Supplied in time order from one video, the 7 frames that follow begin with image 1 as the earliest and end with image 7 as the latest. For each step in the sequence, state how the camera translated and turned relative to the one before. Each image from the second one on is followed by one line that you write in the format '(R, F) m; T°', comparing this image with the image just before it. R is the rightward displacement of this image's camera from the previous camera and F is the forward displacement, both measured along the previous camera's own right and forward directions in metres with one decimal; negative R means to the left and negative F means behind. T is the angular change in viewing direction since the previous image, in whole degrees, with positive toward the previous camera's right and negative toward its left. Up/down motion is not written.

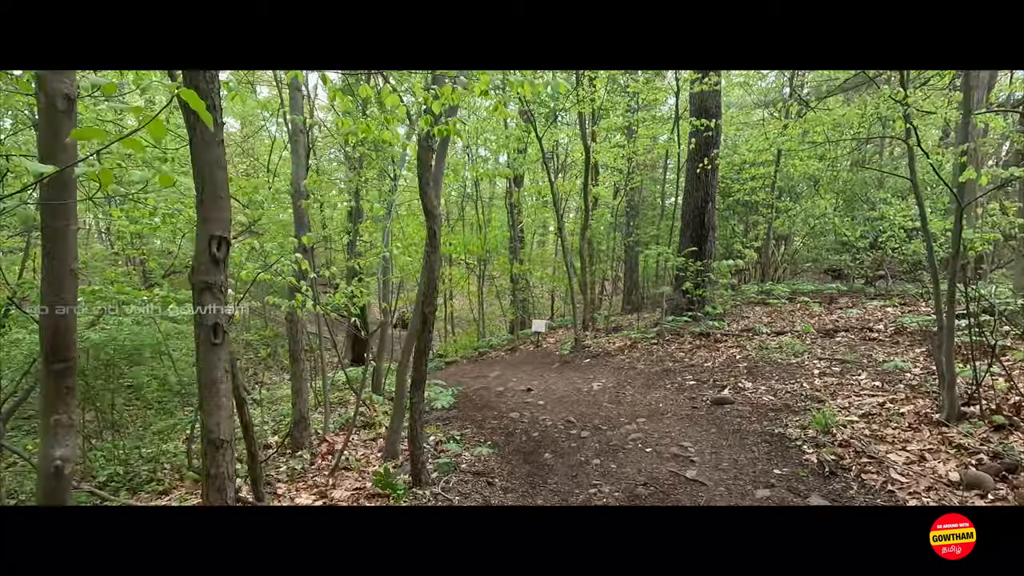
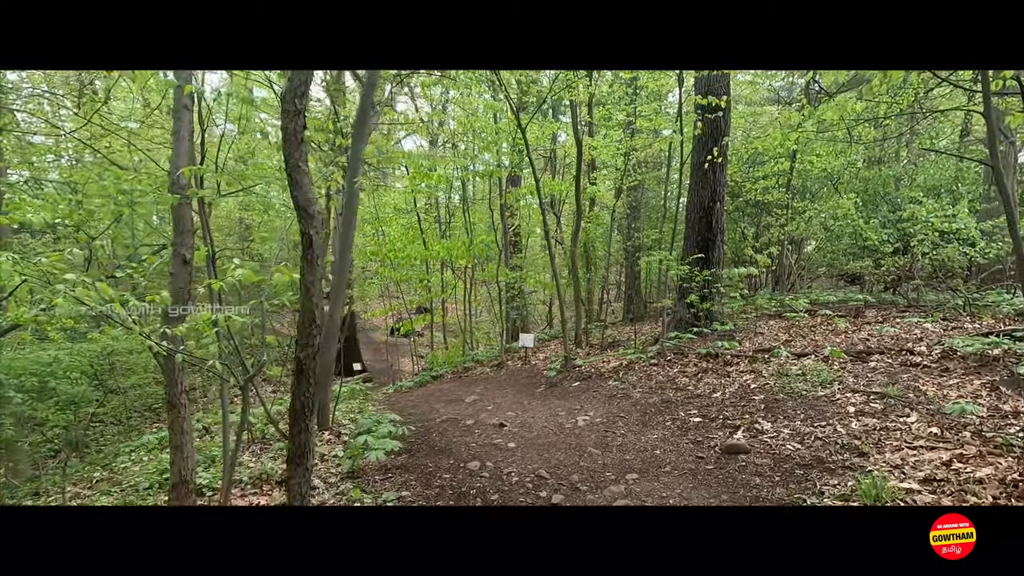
(+0.2, +0.6) m; -1°
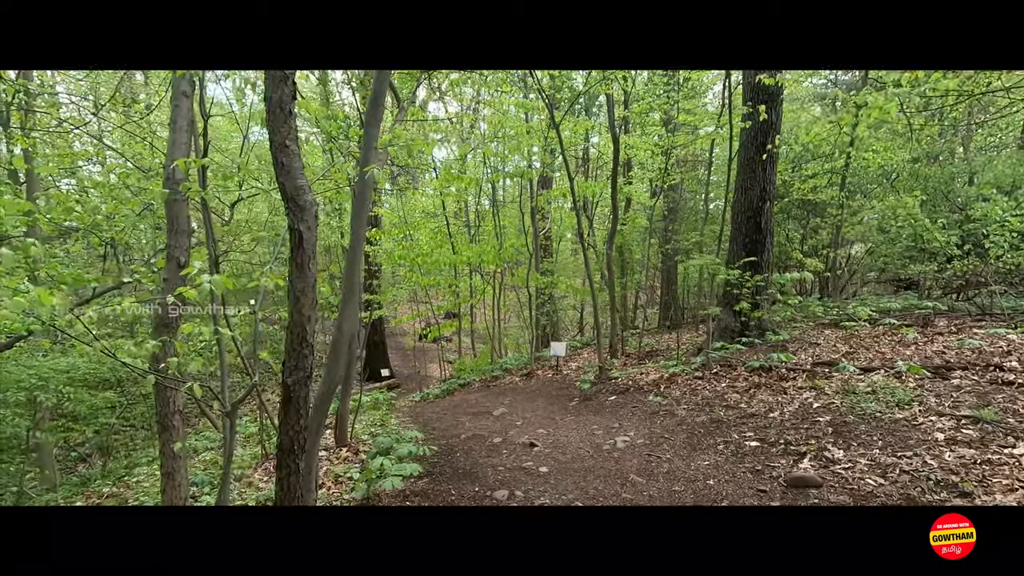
(0.0, +0.3) m; -3°
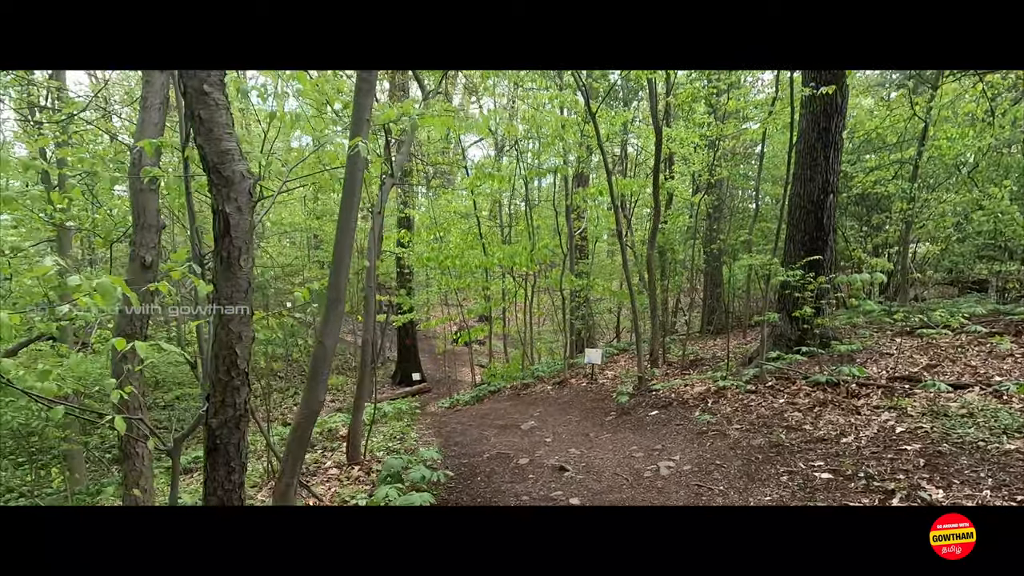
(0.0, +0.3) m; -4°
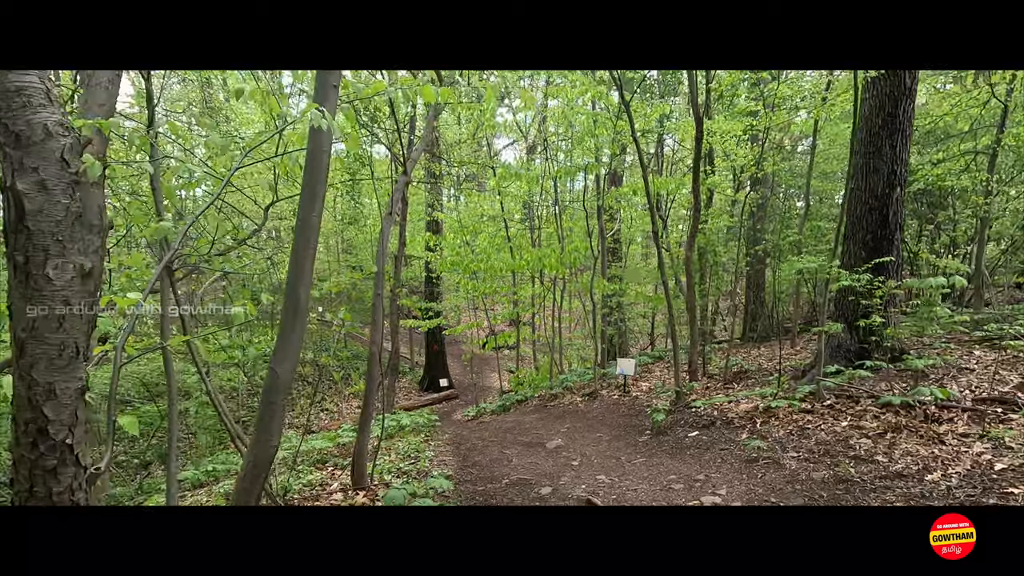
(+0.1, +0.3) m; -4°
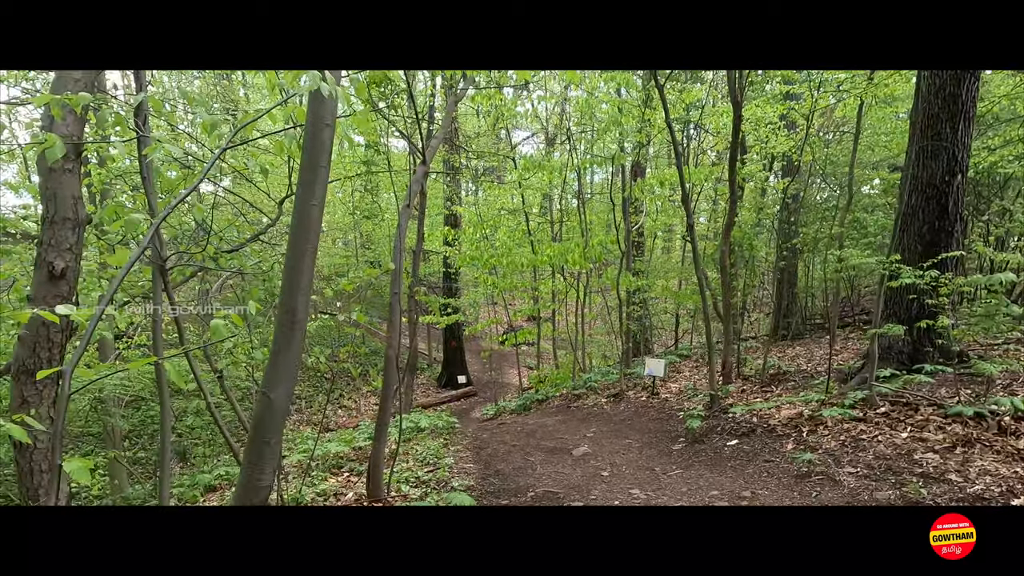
(0.0, +0.2) m; -2°
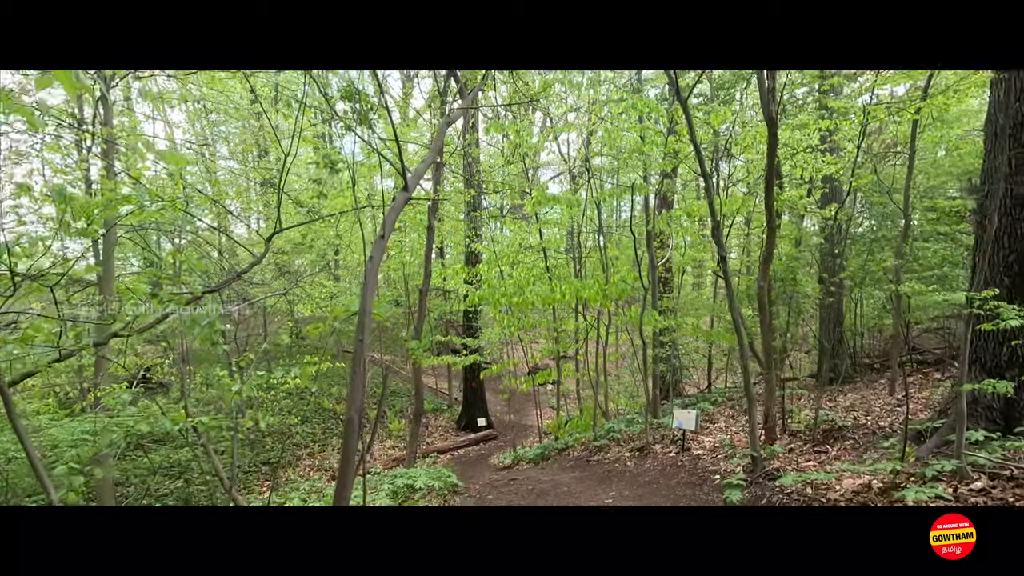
(+0.1, +0.4) m; -3°
